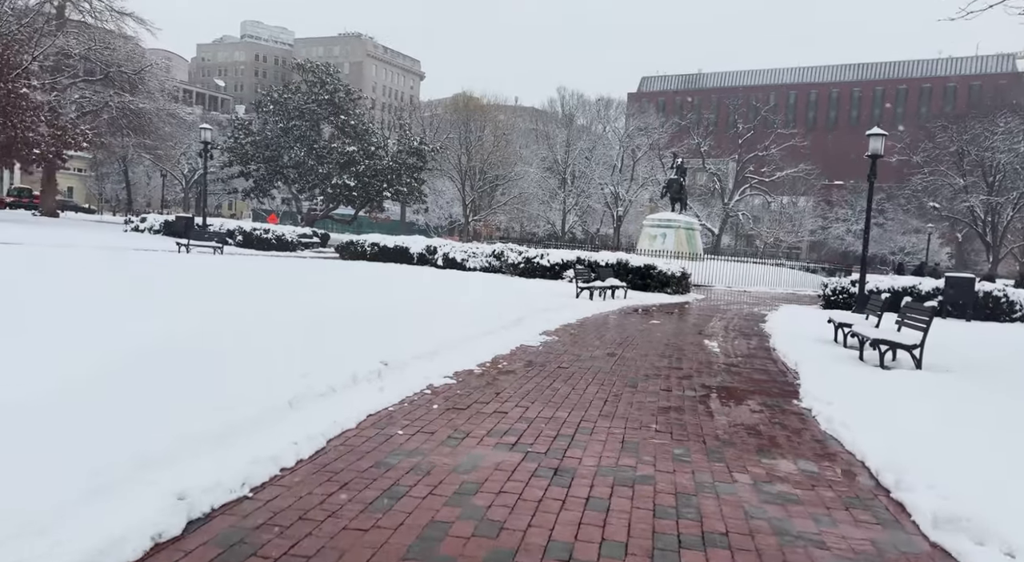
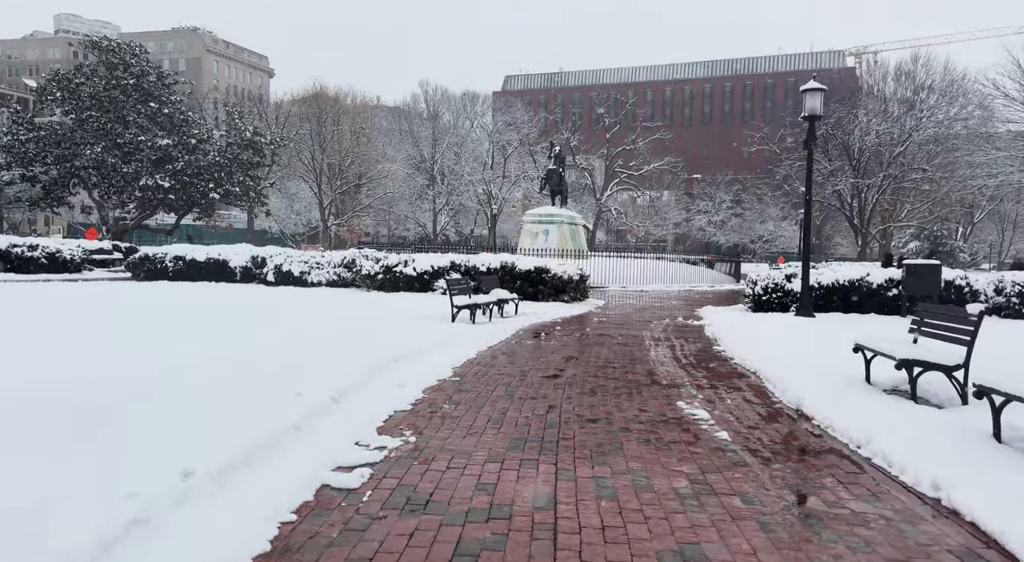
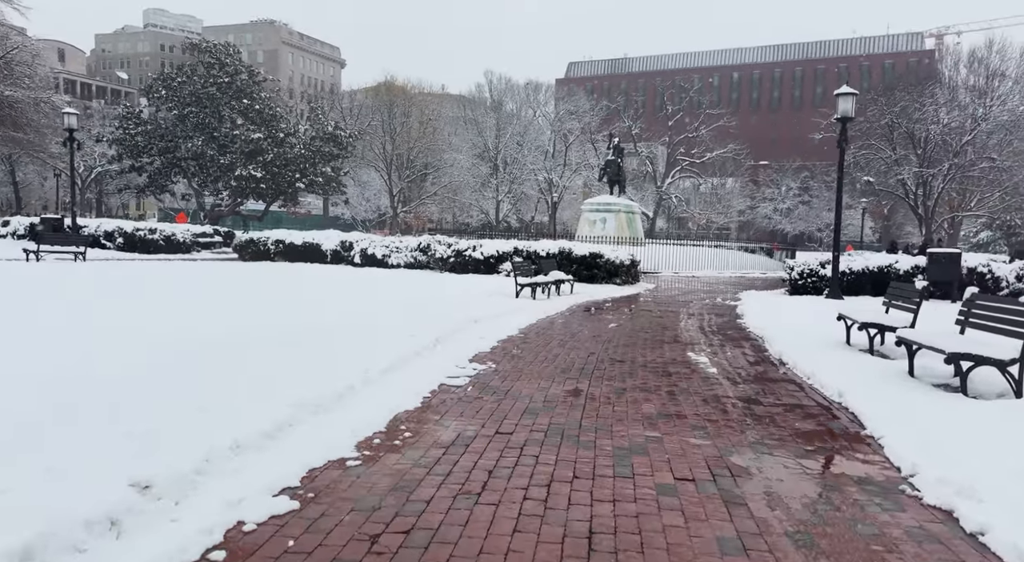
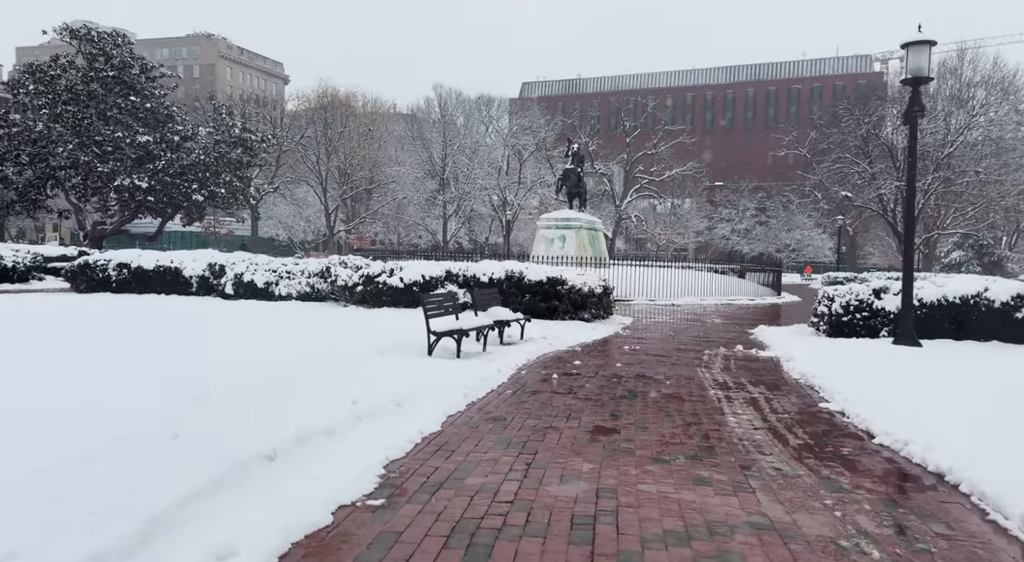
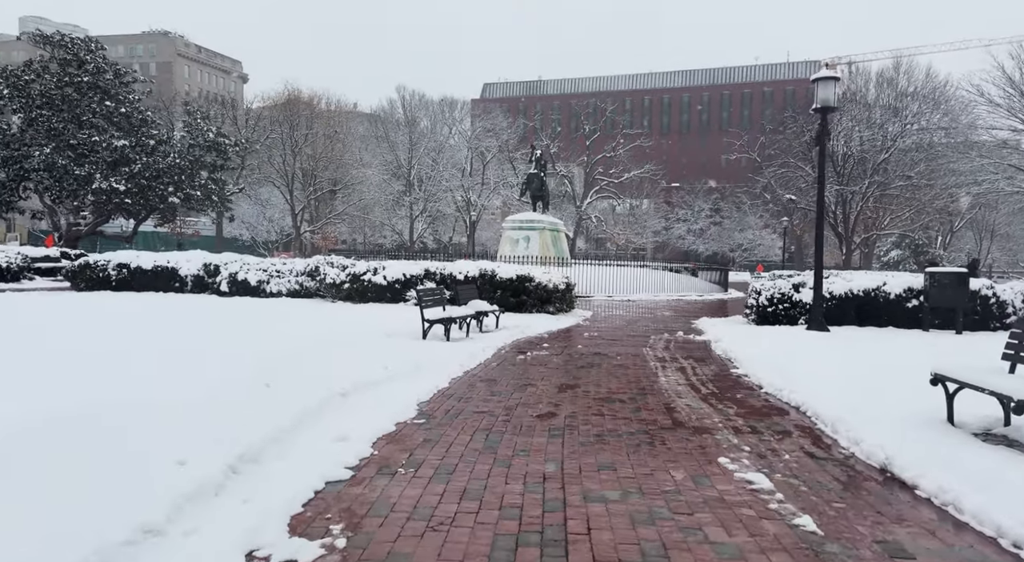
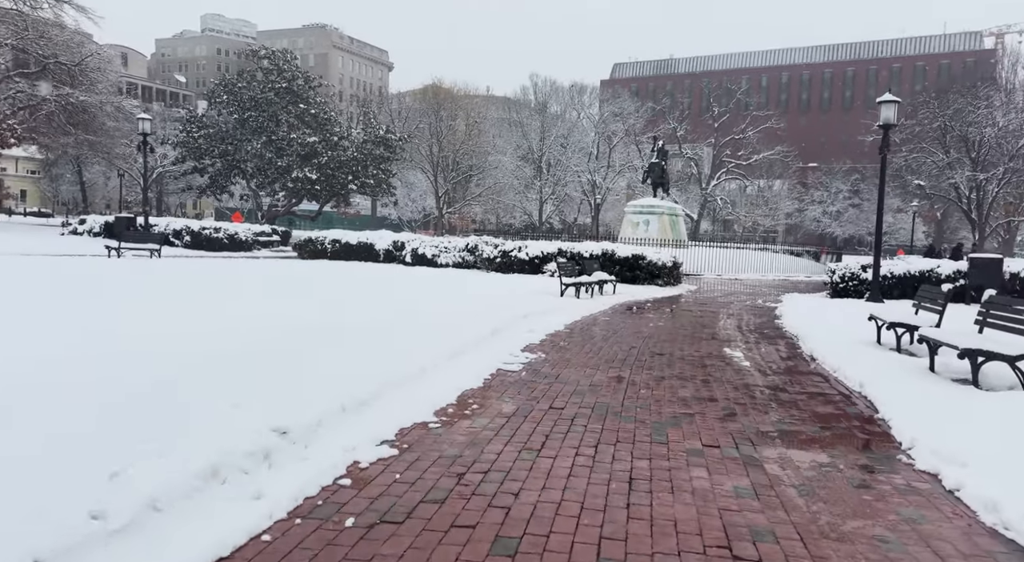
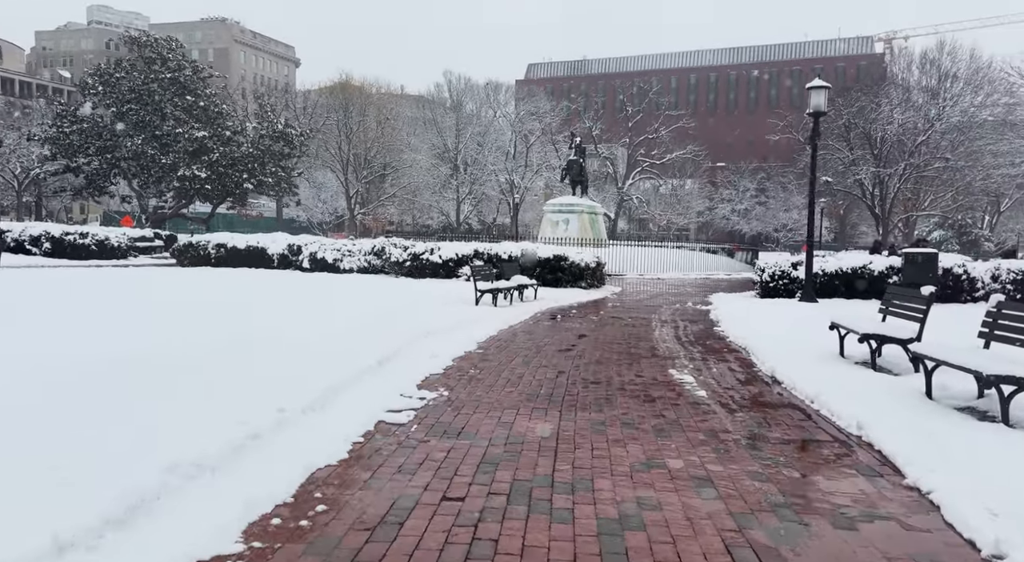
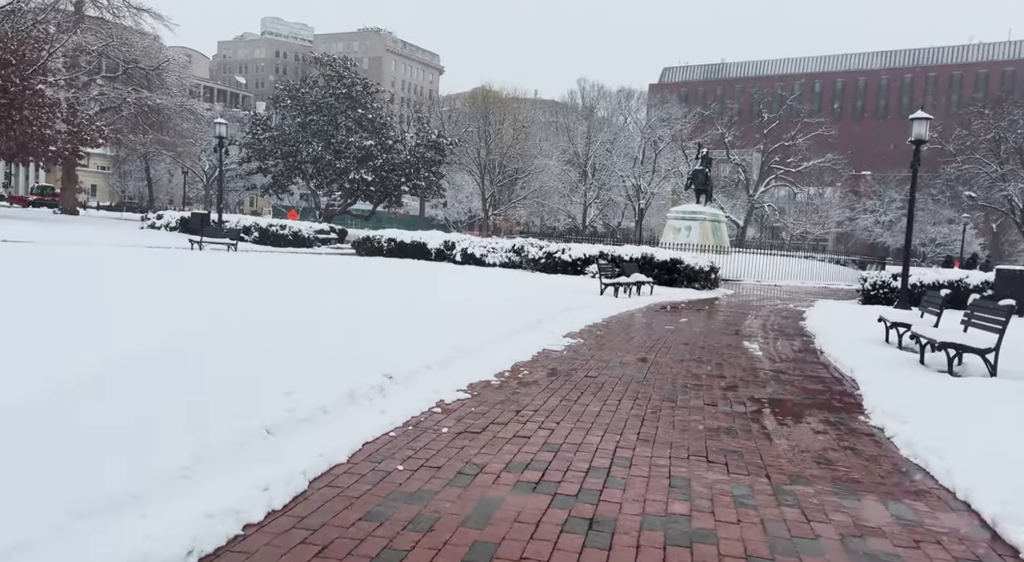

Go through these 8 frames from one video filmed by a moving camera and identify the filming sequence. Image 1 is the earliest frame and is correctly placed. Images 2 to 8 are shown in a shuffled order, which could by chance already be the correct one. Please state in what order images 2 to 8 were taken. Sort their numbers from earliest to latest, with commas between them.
8, 6, 3, 7, 2, 5, 4
